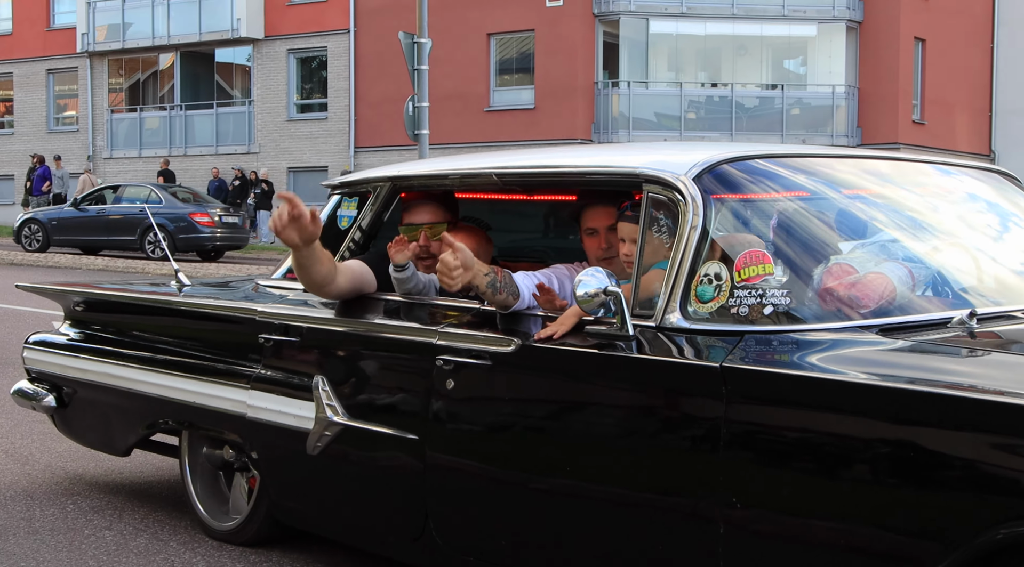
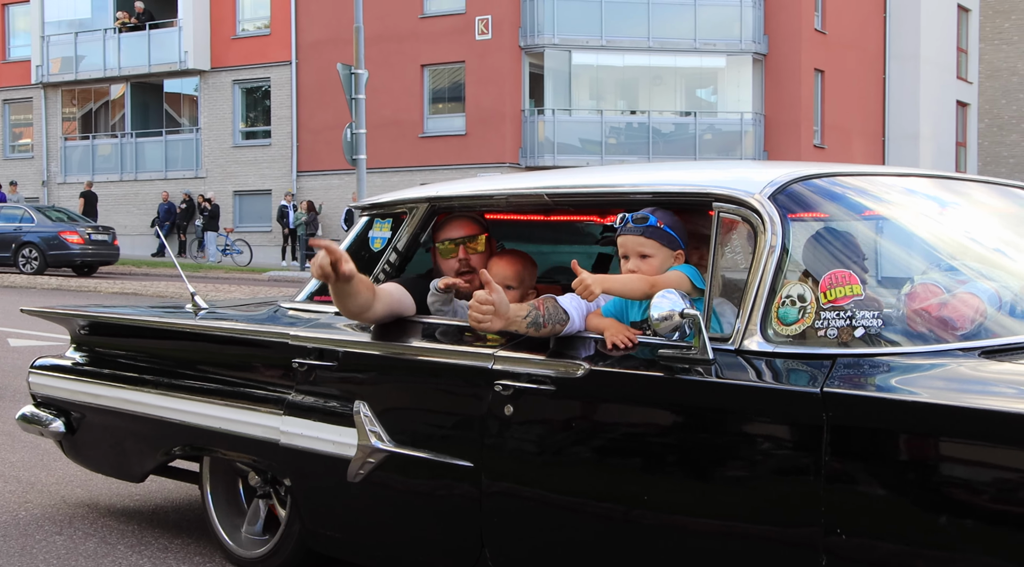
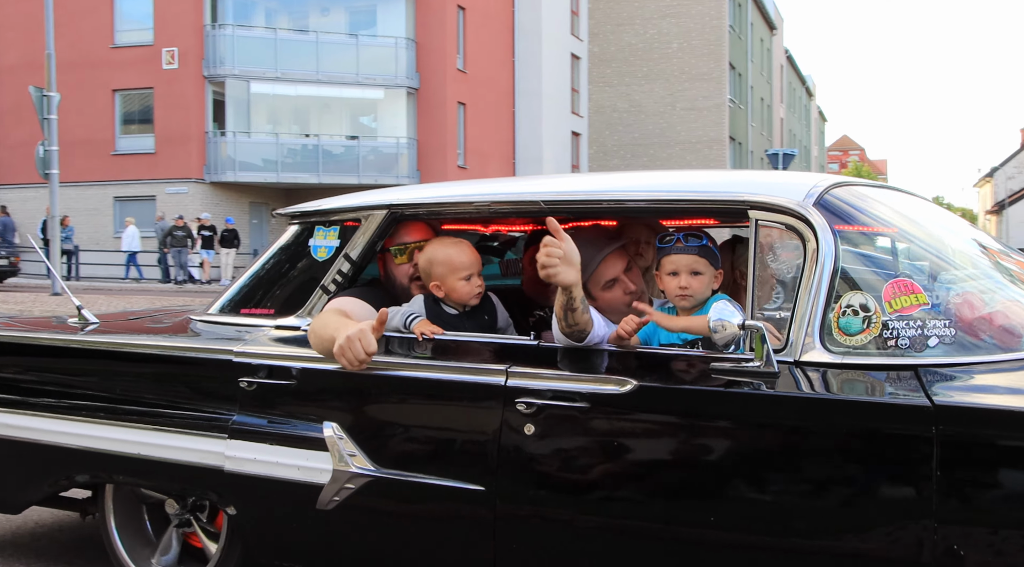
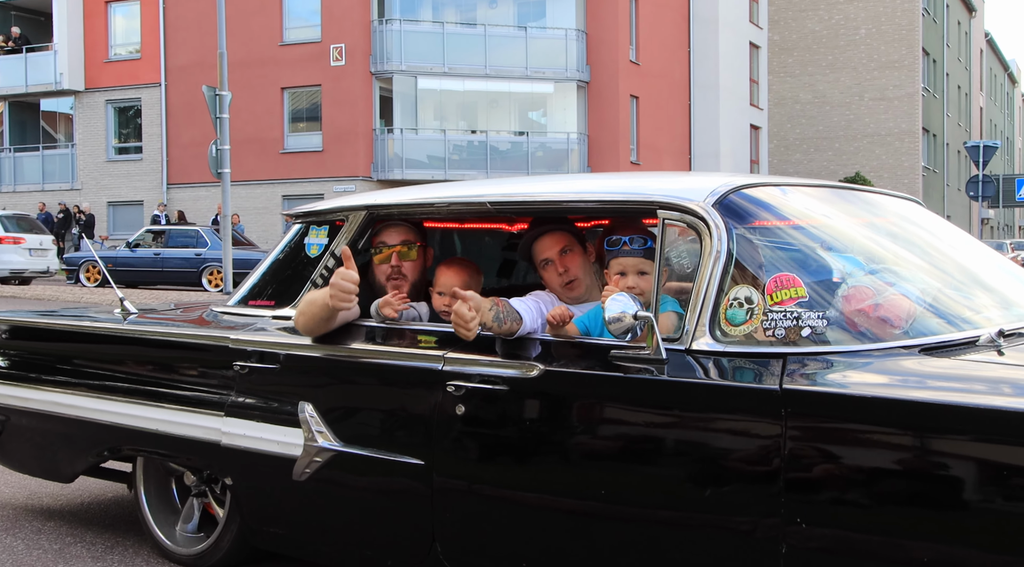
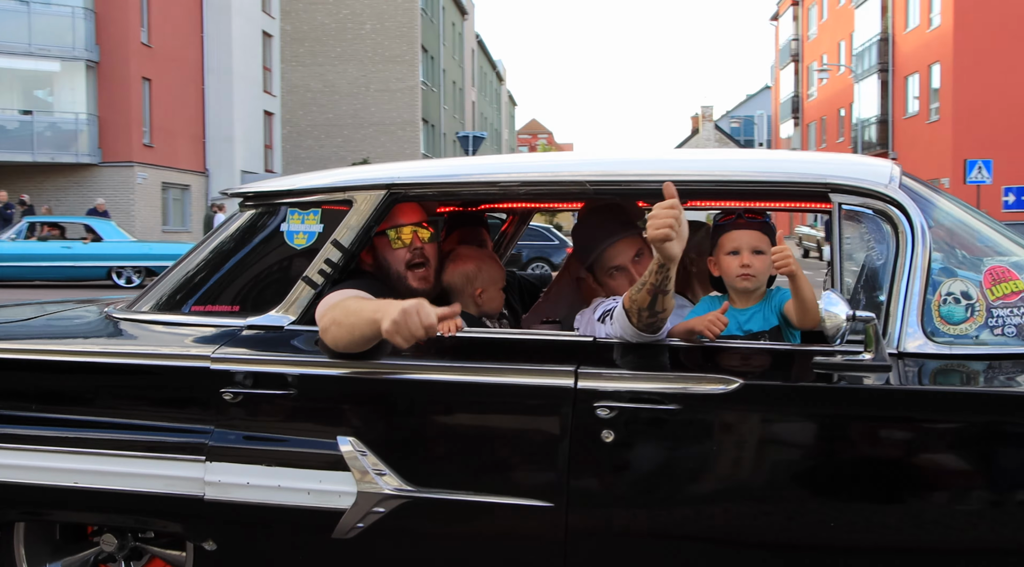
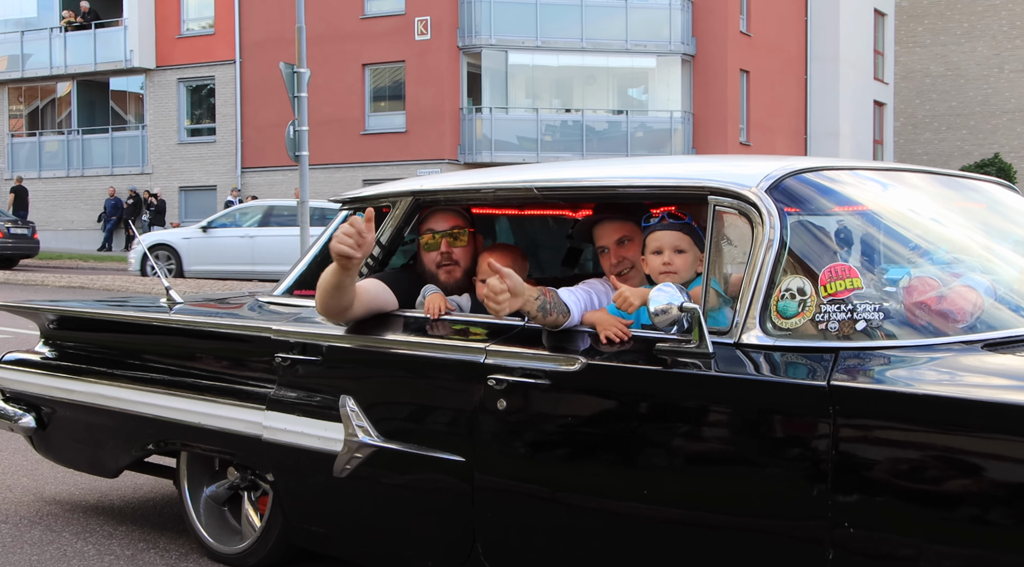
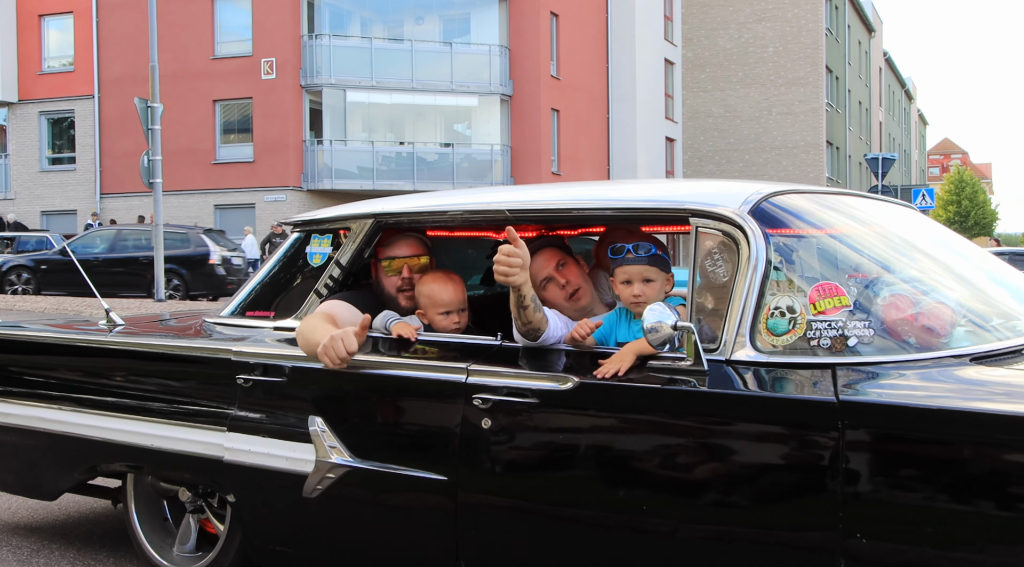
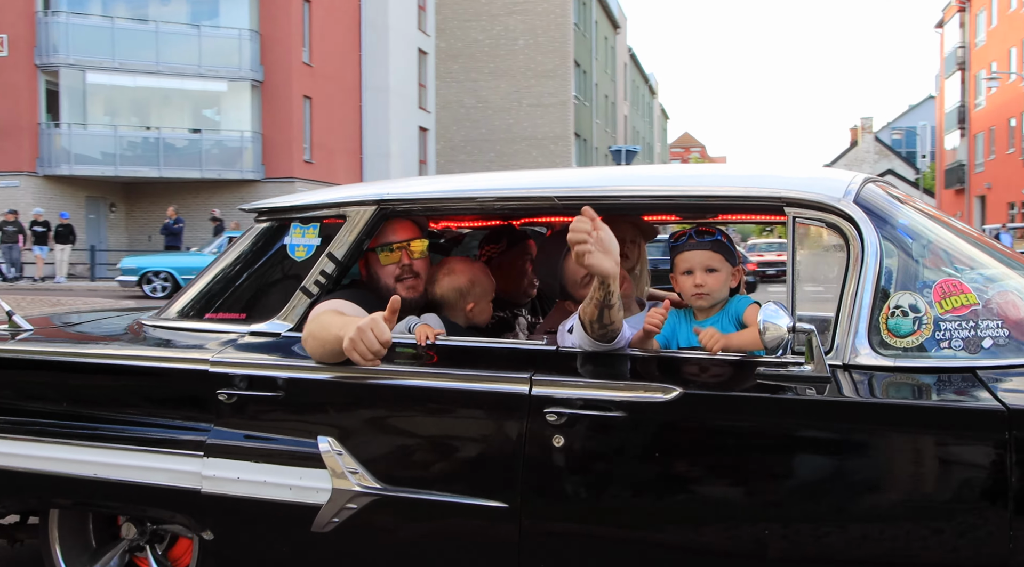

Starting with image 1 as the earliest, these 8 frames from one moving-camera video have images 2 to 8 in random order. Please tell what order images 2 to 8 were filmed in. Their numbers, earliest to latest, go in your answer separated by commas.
2, 6, 4, 7, 3, 8, 5
